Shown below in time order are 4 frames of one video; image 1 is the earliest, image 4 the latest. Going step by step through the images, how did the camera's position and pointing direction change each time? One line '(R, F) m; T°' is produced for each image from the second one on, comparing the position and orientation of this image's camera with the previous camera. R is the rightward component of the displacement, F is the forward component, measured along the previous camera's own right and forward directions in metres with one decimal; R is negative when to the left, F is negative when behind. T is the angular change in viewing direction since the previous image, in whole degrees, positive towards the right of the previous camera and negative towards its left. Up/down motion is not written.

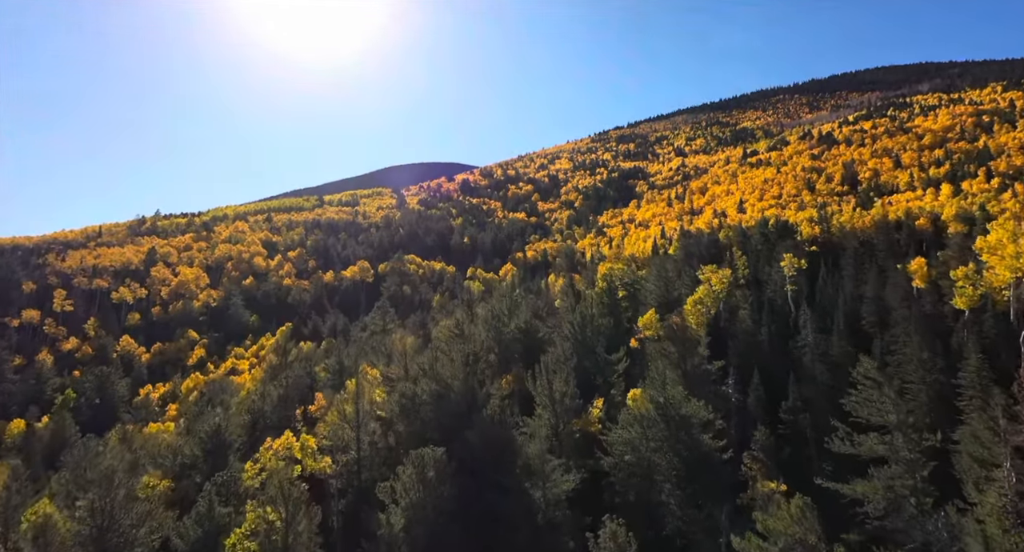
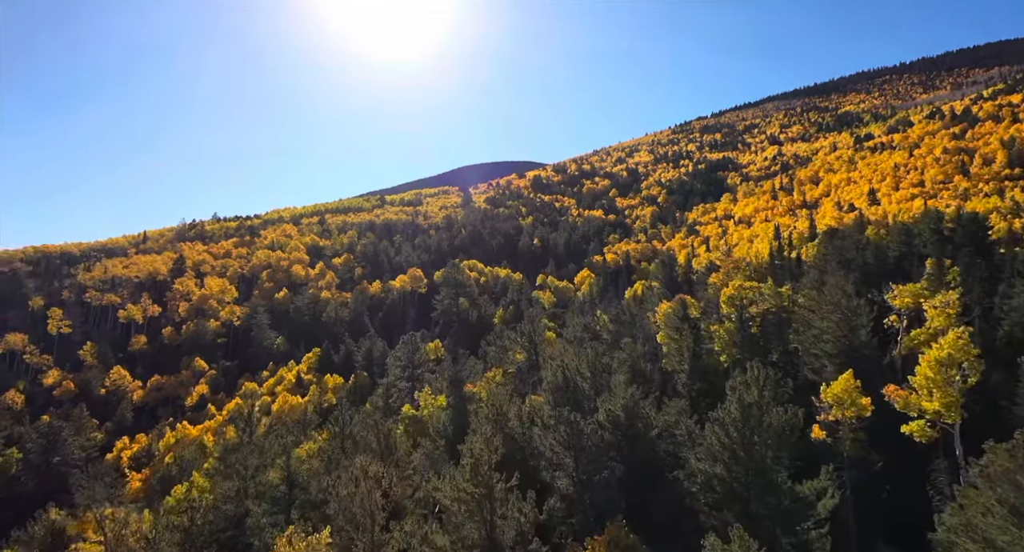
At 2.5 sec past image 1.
(-0.8, +30.7) m; -7°
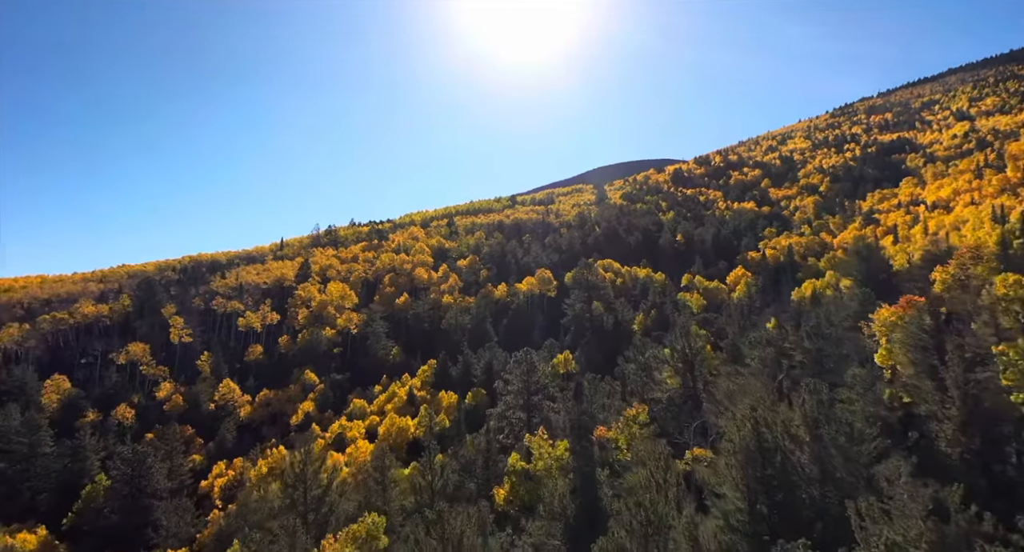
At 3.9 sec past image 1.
(-0.8, +17.7) m; -13°
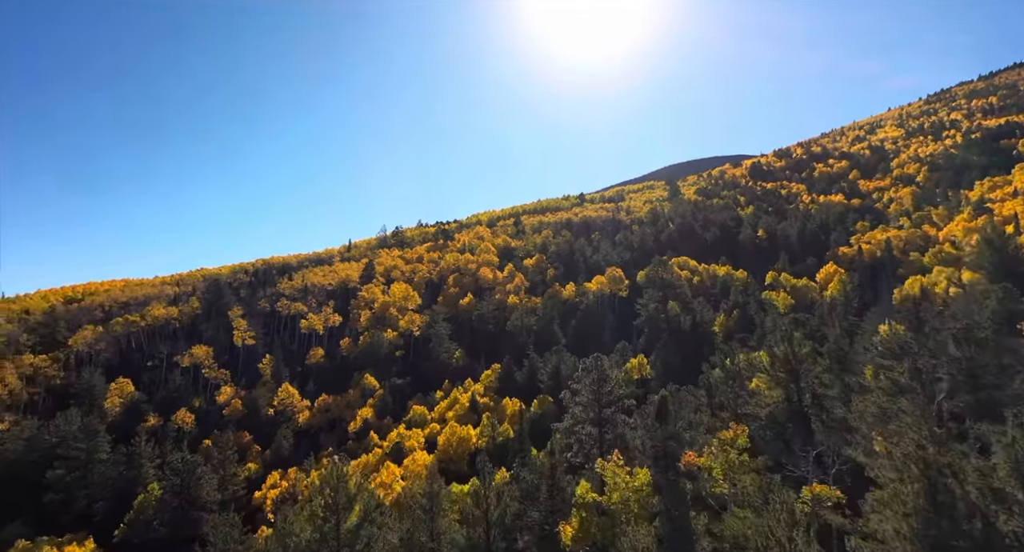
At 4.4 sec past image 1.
(+0.1, +6.9) m; -7°
